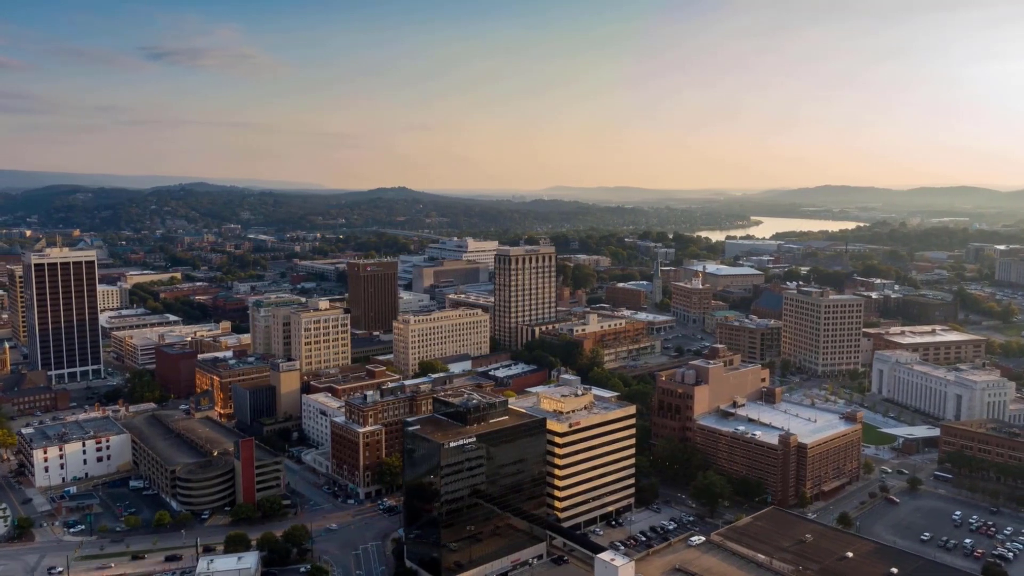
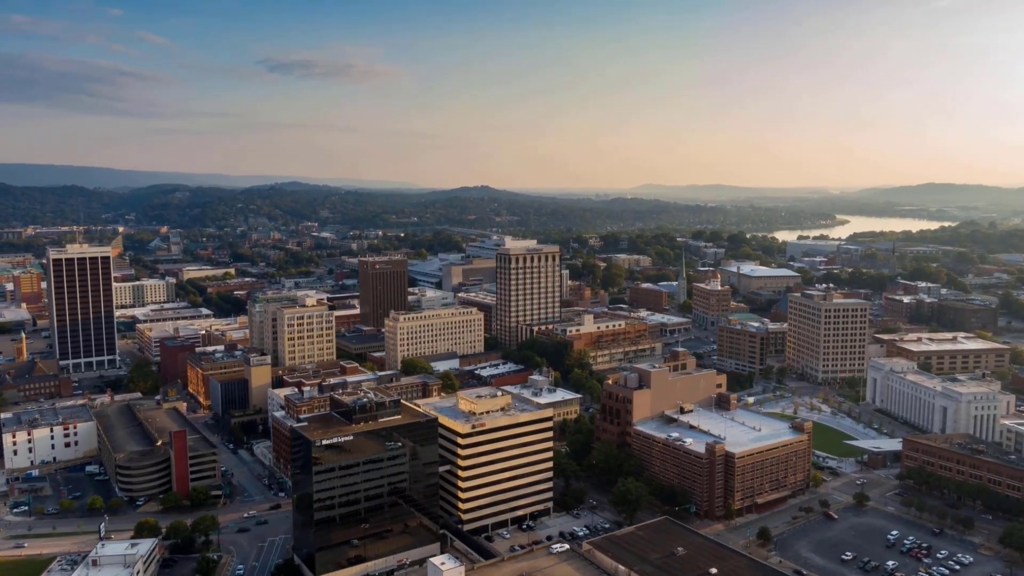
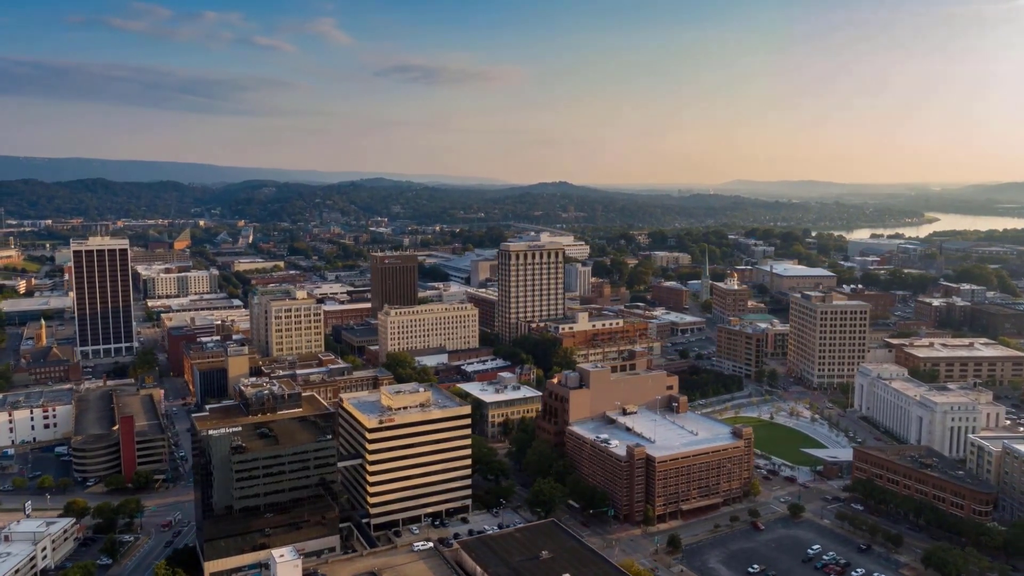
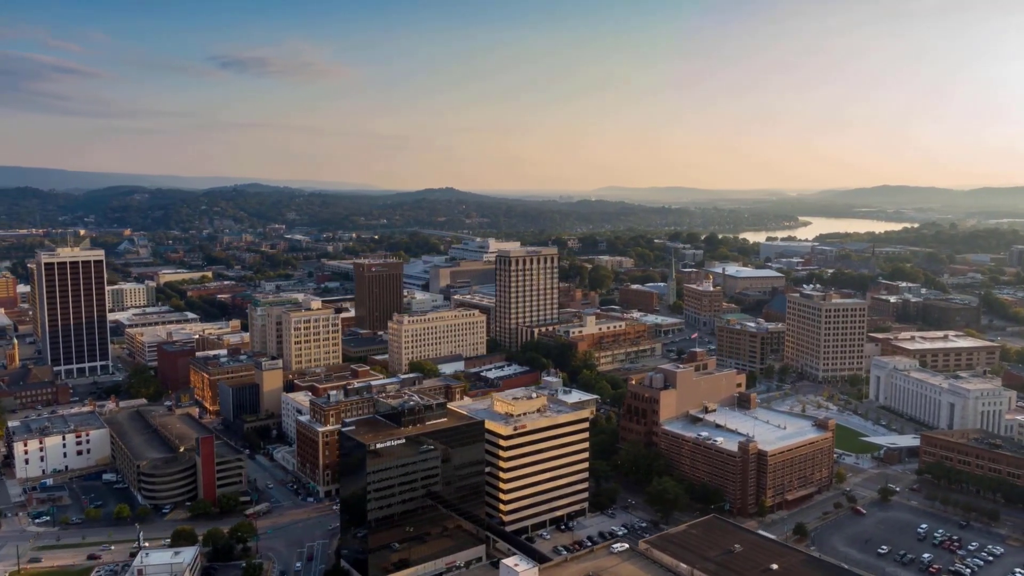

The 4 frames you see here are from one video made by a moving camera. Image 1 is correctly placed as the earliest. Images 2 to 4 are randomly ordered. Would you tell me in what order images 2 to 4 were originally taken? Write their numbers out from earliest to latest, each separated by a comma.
4, 2, 3
